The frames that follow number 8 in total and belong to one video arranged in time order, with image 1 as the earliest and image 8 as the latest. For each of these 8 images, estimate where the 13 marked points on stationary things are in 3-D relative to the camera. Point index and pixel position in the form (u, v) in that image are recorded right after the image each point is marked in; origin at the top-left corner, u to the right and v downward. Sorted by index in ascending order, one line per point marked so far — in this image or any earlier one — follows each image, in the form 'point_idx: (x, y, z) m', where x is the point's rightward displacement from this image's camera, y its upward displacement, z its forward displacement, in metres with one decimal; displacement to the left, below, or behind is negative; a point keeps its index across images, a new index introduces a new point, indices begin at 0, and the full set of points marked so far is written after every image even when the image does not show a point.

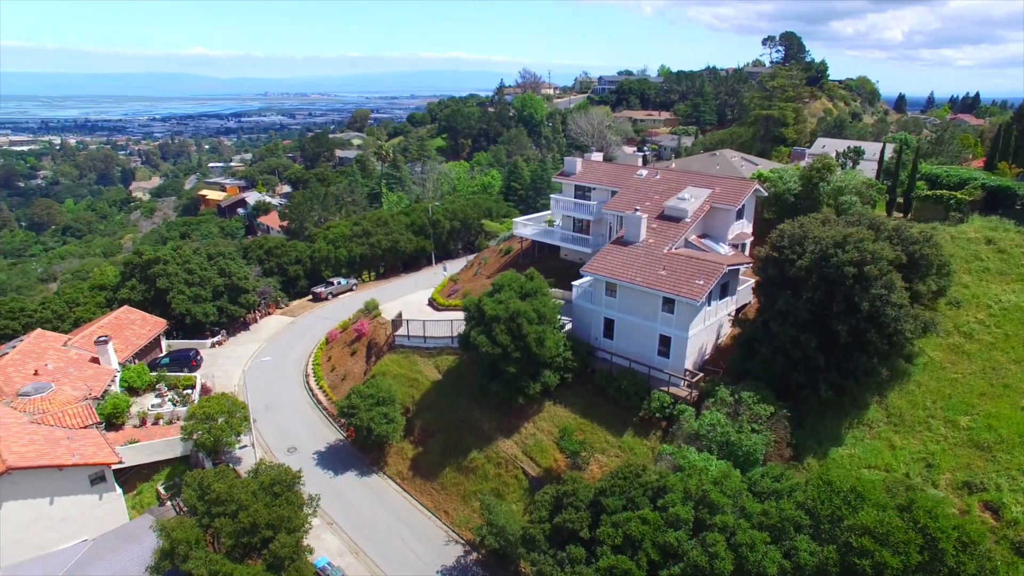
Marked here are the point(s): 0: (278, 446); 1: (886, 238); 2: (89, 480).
0: (-7.7, -5.2, +20.1) m
1: (+8.9, +1.2, +14.7) m
2: (-11.1, -5.1, +16.6) m
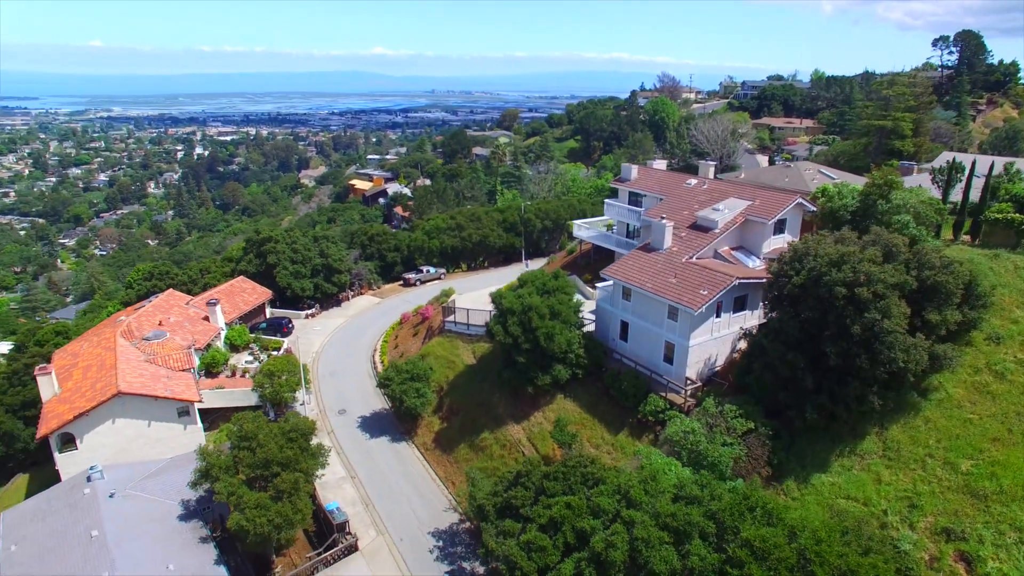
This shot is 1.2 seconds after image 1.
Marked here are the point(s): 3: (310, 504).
0: (-6.7, -4.5, +22.9) m
1: (+8.7, +0.6, +13.8) m
2: (-10.8, -4.1, +20.2) m
3: (-5.3, -5.5, +15.8) m
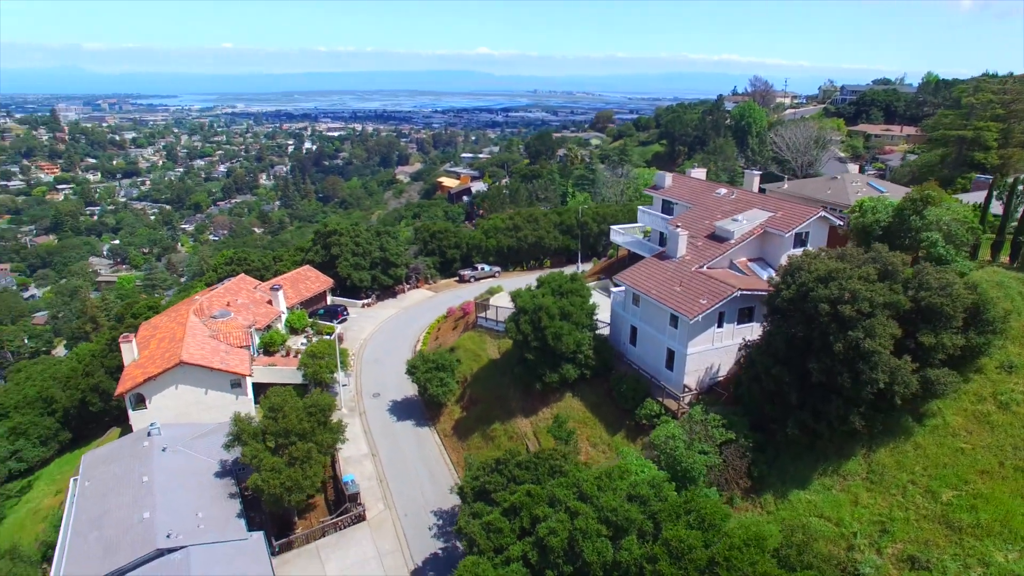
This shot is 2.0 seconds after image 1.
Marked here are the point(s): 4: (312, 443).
0: (-5.8, -4.2, +24.7) m
1: (+8.4, +0.1, +13.4) m
2: (-10.2, -3.5, +22.6) m
3: (-5.4, -5.2, +17.4) m
4: (-5.8, -4.4, +17.5) m
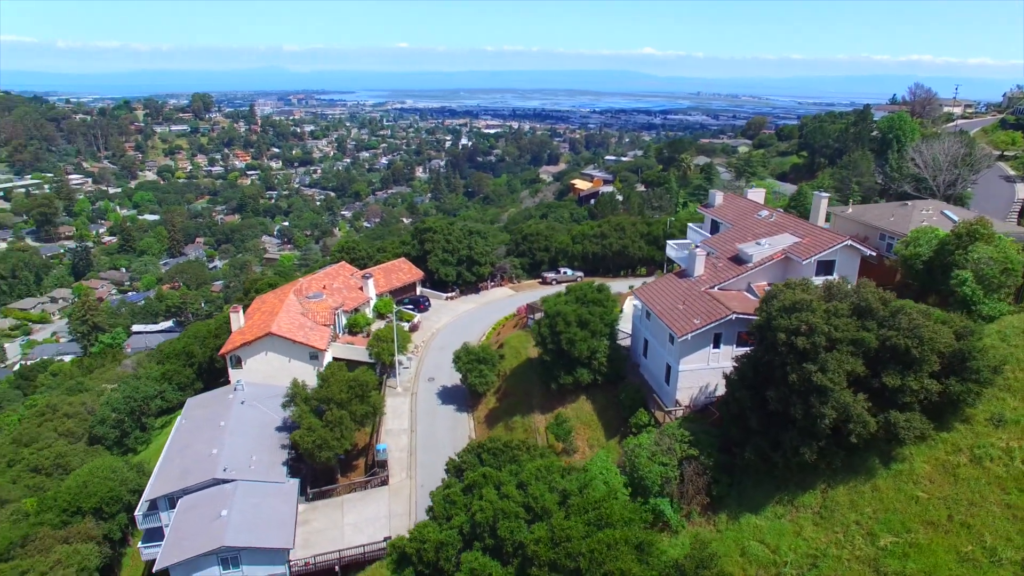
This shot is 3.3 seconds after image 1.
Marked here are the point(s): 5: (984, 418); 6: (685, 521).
0: (-3.9, -3.9, +27.4) m
1: (+7.7, -0.7, +13.2) m
2: (-8.6, -2.9, +26.4) m
3: (-5.3, -4.9, +20.3) m
4: (-5.5, -4.1, +20.4) m
5: (+10.0, -2.7, +13.0) m
6: (+4.2, -5.5, +14.5) m
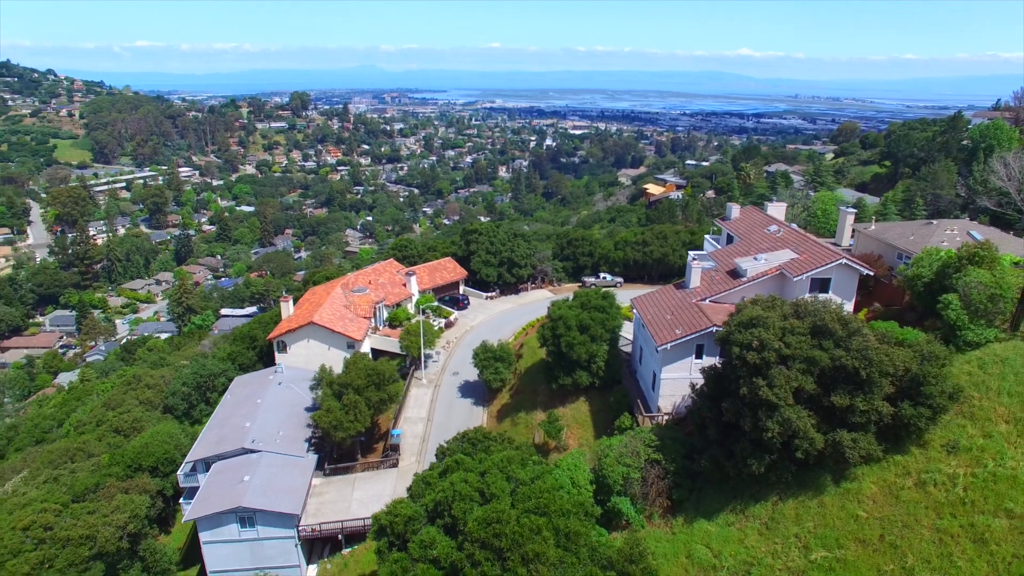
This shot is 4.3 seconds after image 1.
0: (-2.9, -3.8, +29.1) m
1: (+6.9, -1.1, +13.5) m
2: (-7.6, -2.6, +28.7) m
3: (-5.3, -4.8, +22.2) m
4: (-5.4, -4.0, +22.3) m
5: (+9.0, -3.3, +13.0) m
6: (+3.3, -5.8, +15.2) m
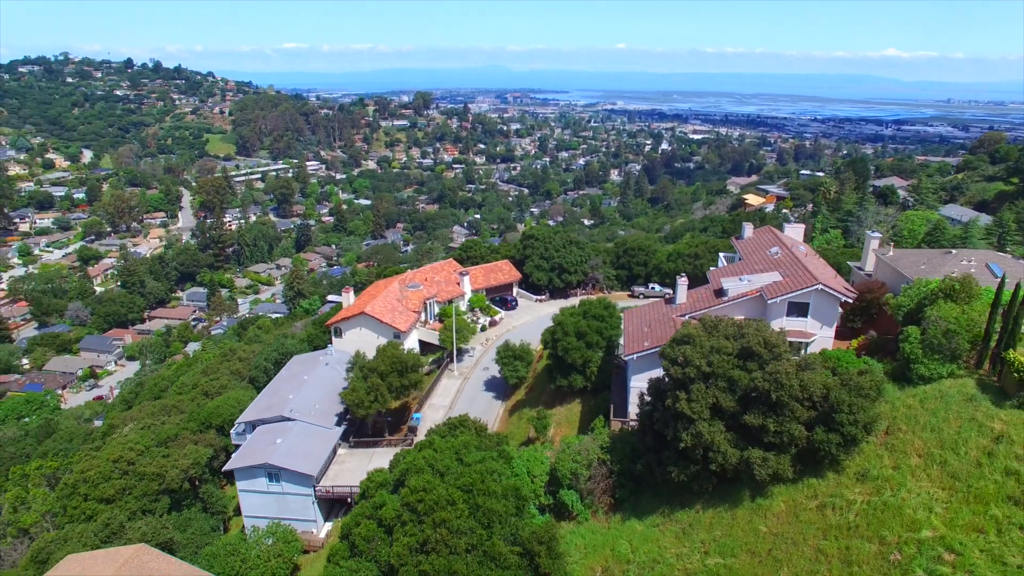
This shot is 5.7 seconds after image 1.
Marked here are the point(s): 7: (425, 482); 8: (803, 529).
0: (-1.5, -3.9, +31.3) m
1: (+5.5, -1.7, +14.2) m
2: (-6.2, -2.4, +31.7) m
3: (-5.1, -4.6, +24.9) m
4: (-5.2, -3.8, +25.1) m
5: (+7.4, -4.0, +13.3) m
6: (+2.1, -6.1, +16.6) m
7: (-2.1, -4.6, +14.7) m
8: (+6.1, -5.0, +12.8) m
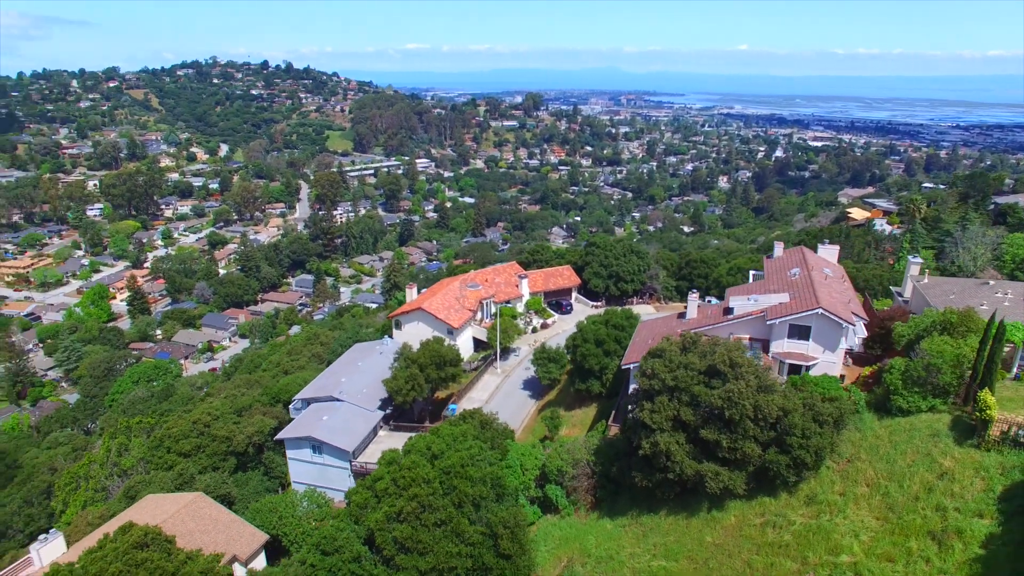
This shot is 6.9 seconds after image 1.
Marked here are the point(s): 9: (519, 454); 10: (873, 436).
0: (+0.7, -4.1, +32.8) m
1: (+4.9, -2.2, +14.8) m
2: (-3.7, -2.3, +34.0) m
3: (-3.9, -4.6, +27.2) m
4: (-3.9, -3.7, +27.3) m
5: (+6.5, -4.6, +13.7) m
6: (+1.7, -6.4, +17.8) m
7: (-2.7, -4.7, +16.6) m
8: (+5.0, -5.5, +13.3) m
9: (+0.2, -5.1, +18.9) m
10: (+8.3, -3.4, +14.2) m
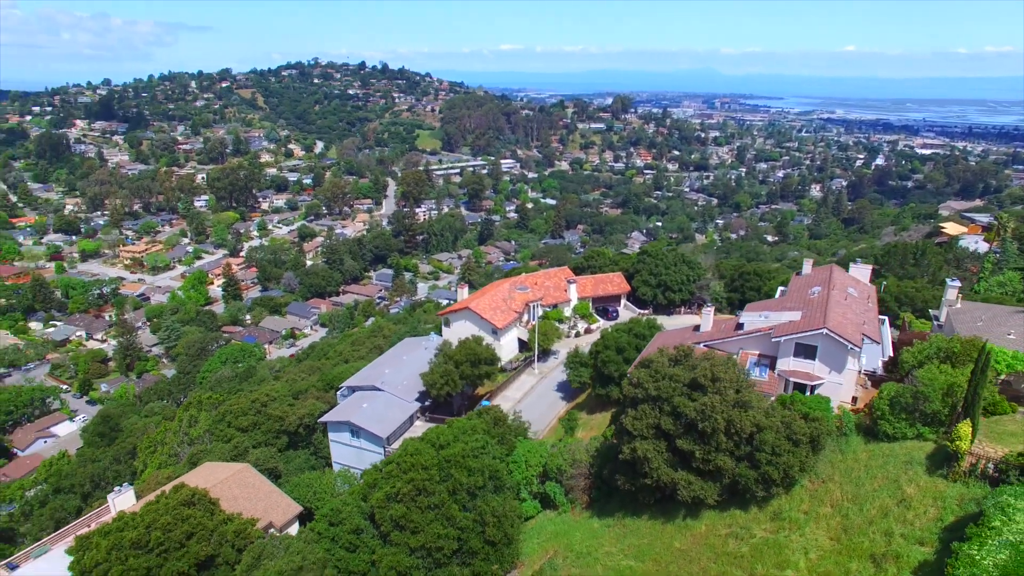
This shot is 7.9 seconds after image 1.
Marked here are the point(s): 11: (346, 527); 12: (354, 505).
0: (+2.7, -4.4, +33.7) m
1: (+4.6, -2.6, +15.3) m
2: (-1.4, -2.4, +35.5) m
3: (-2.6, -4.6, +28.7) m
4: (-2.5, -3.8, +28.9) m
5: (+5.9, -5.0, +13.9) m
6: (+1.6, -6.7, +18.6) m
7: (-2.8, -4.7, +18.0) m
8: (+4.4, -5.9, +13.8) m
9: (+0.4, -5.3, +20.0) m
10: (+7.8, -3.9, +14.2) m
11: (-4.5, -6.5, +16.8) m
12: (-4.4, -6.2, +17.7) m
